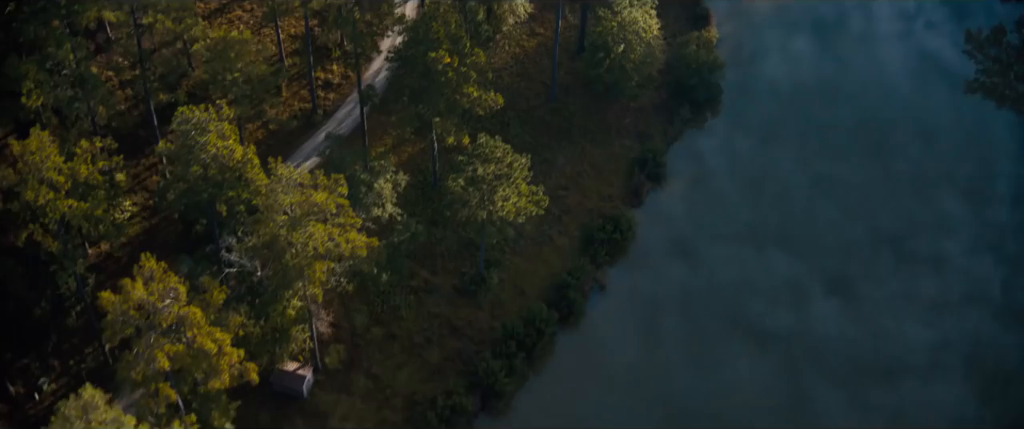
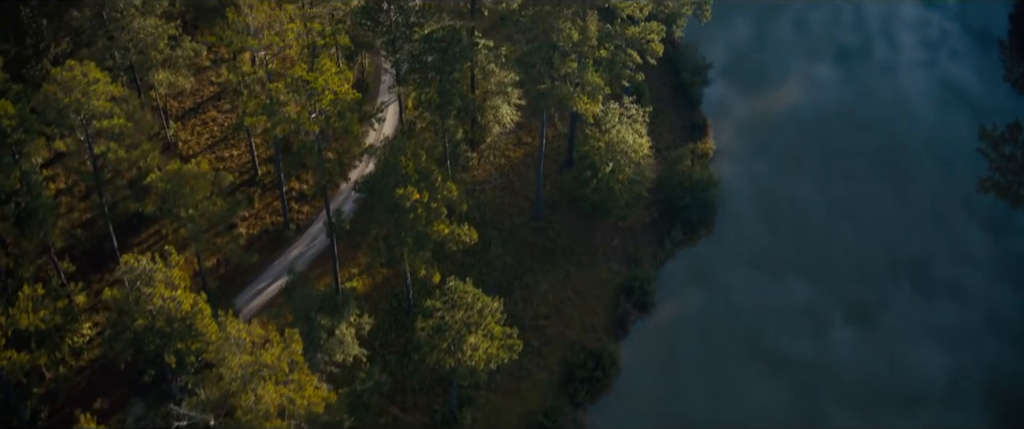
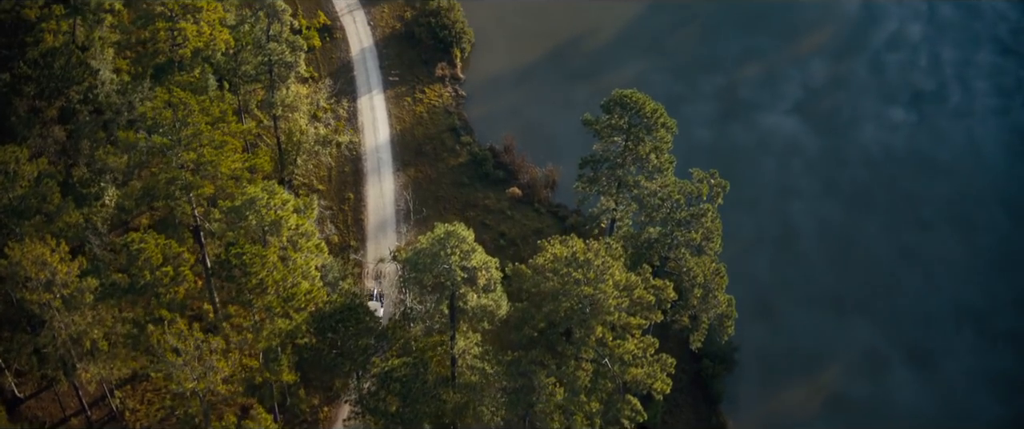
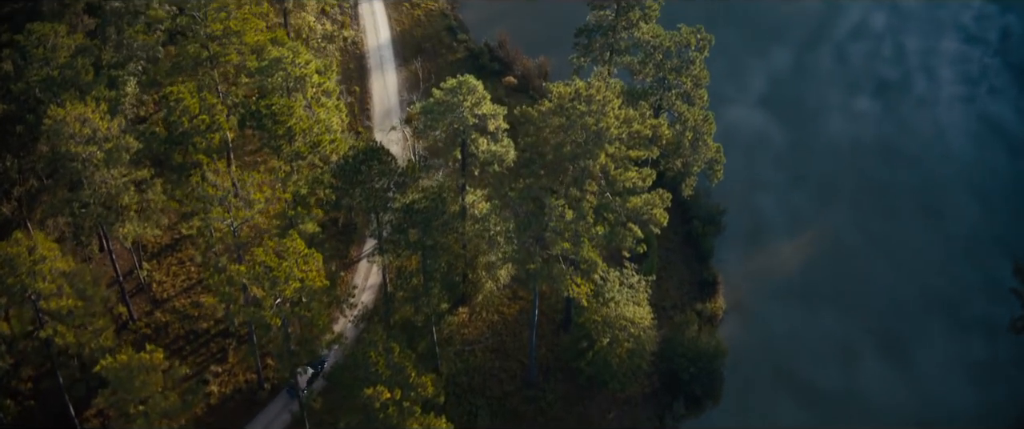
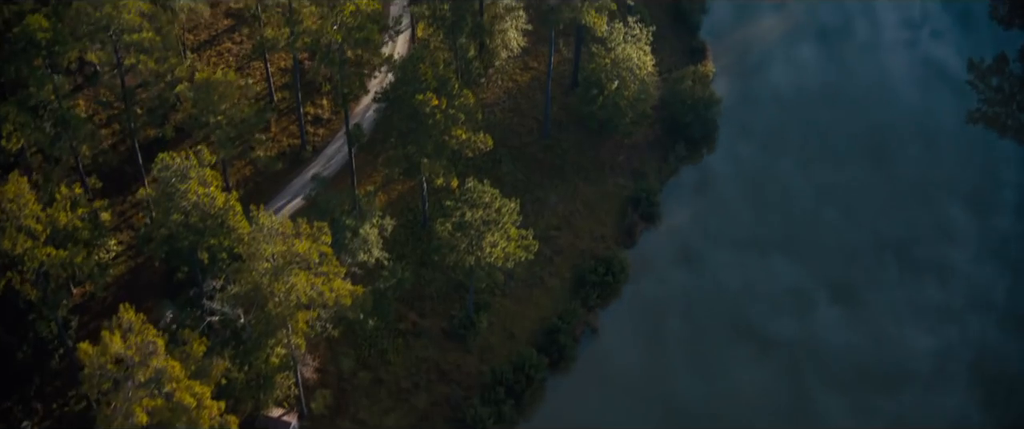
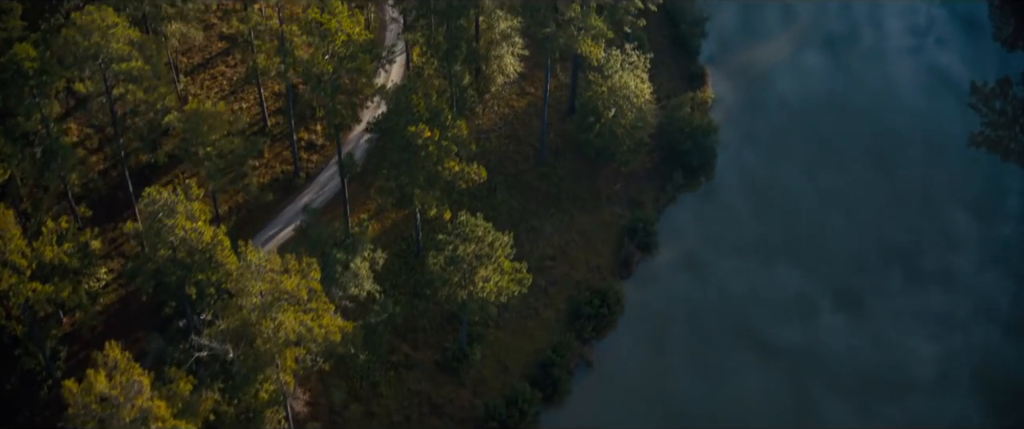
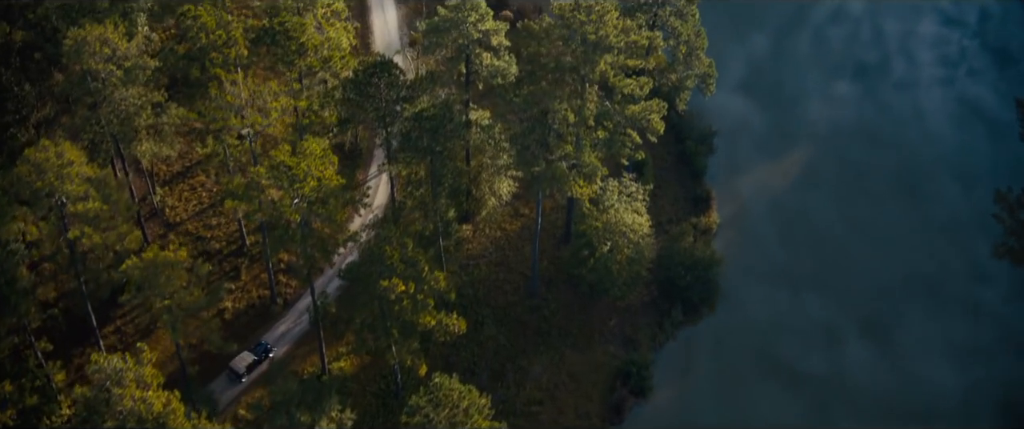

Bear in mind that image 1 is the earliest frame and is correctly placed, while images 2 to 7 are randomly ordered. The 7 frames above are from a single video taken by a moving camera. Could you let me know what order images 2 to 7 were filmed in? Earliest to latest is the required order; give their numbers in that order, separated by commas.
5, 6, 2, 7, 4, 3
